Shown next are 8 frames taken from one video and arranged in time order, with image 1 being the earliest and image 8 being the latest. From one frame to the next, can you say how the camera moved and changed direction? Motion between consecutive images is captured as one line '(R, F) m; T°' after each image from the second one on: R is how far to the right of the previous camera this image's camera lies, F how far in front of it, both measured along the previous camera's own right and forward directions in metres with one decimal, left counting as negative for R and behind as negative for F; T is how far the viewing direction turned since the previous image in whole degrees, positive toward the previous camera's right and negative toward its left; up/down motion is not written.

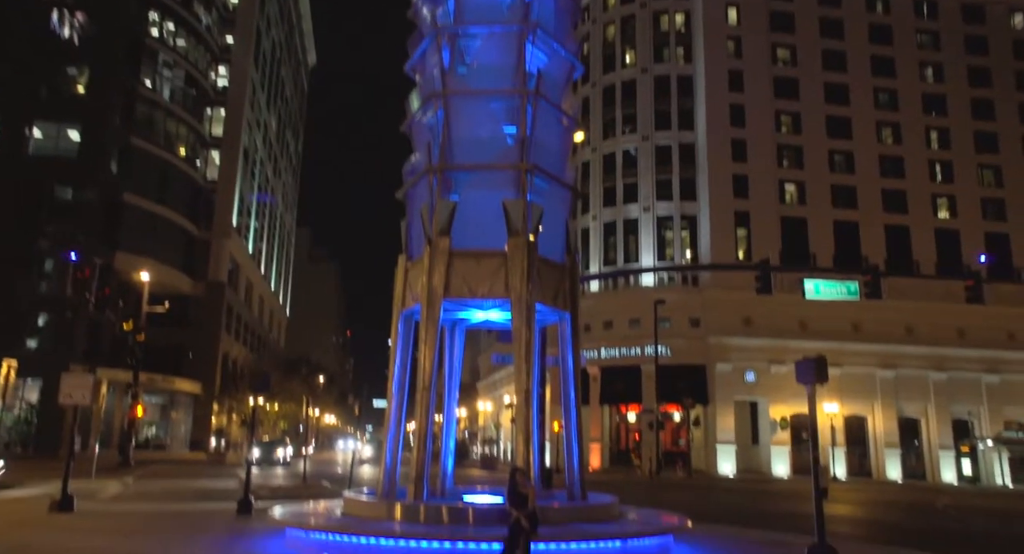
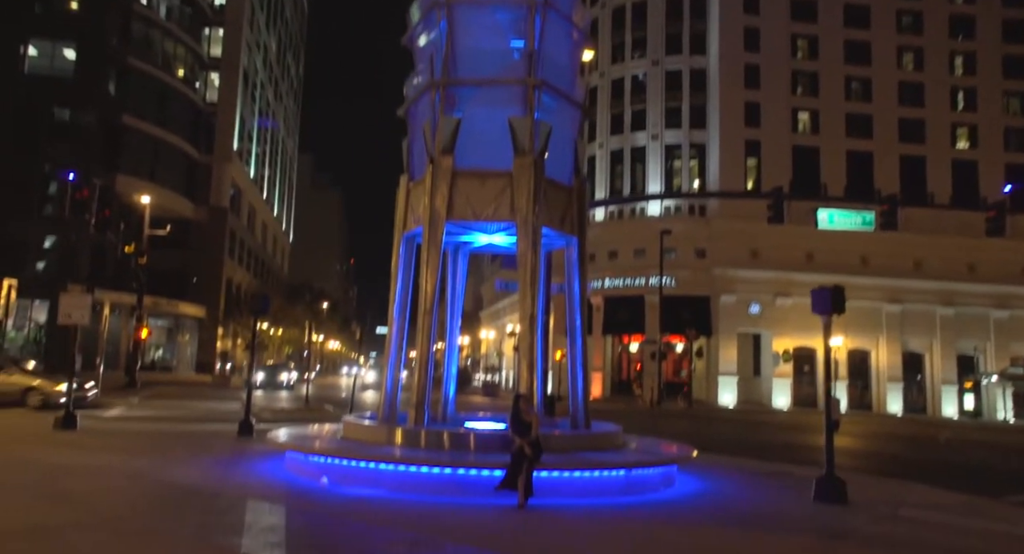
(0.0, +0.5) m; 0°
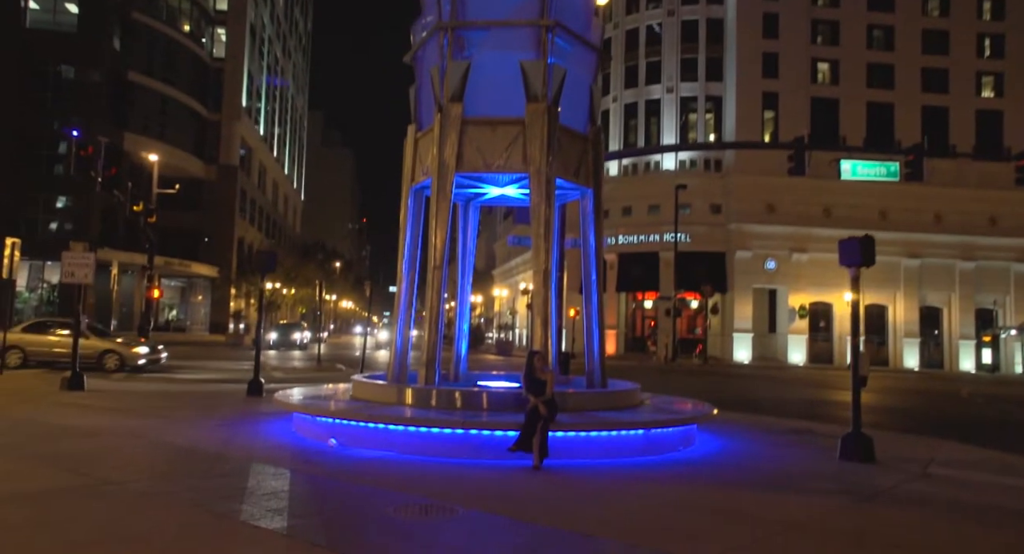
(0.0, +0.5) m; -1°
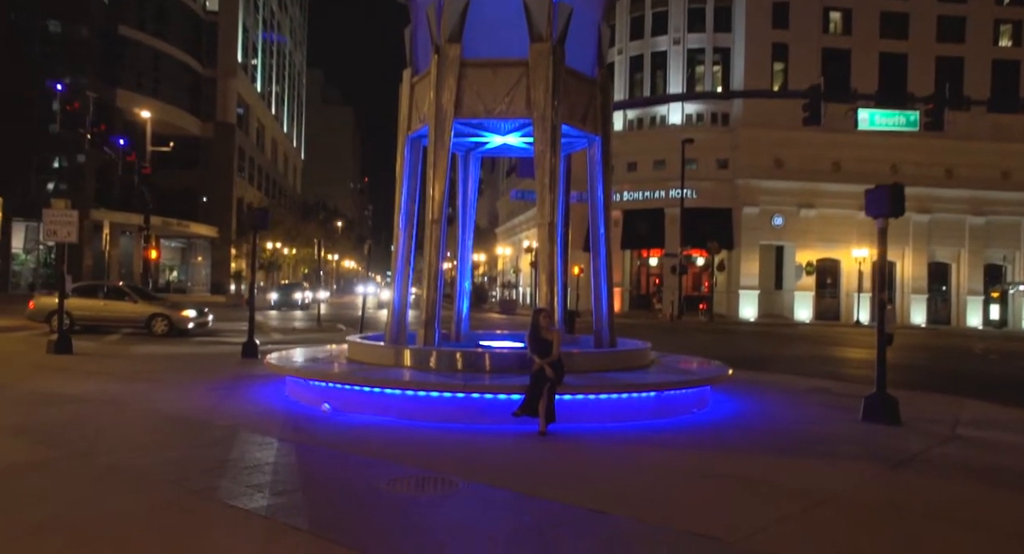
(0.0, +0.7) m; 0°
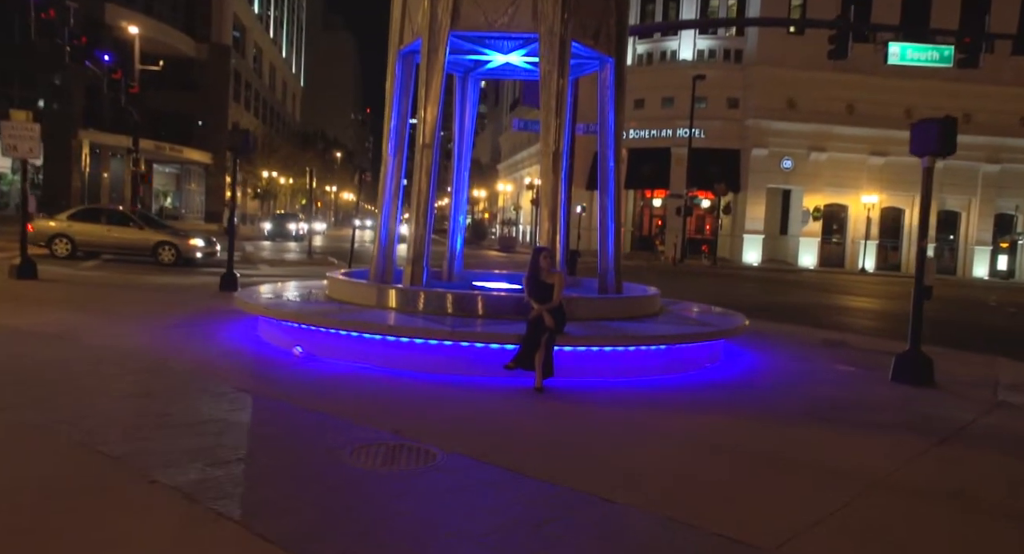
(0.0, +1.0) m; 0°
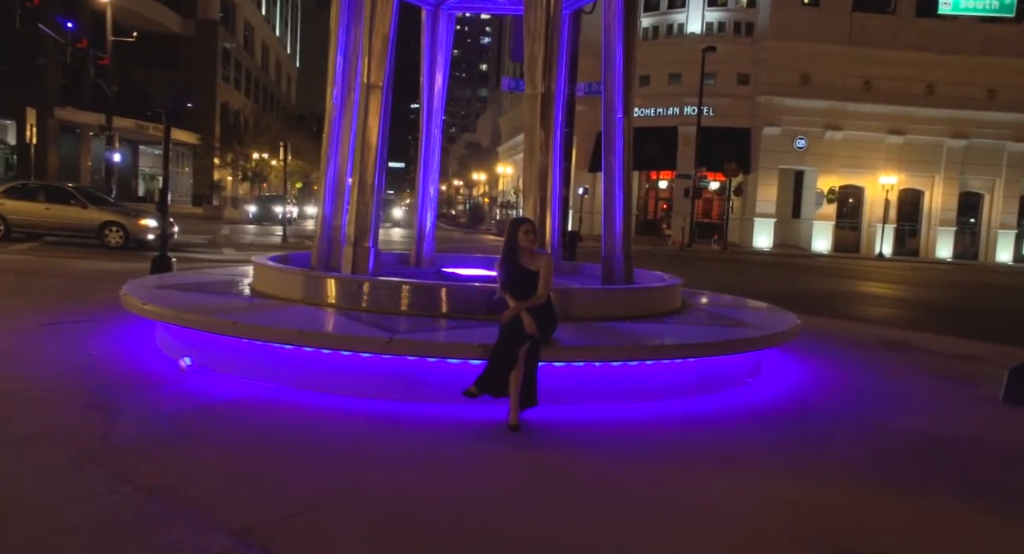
(+0.3, +2.3) m; 0°
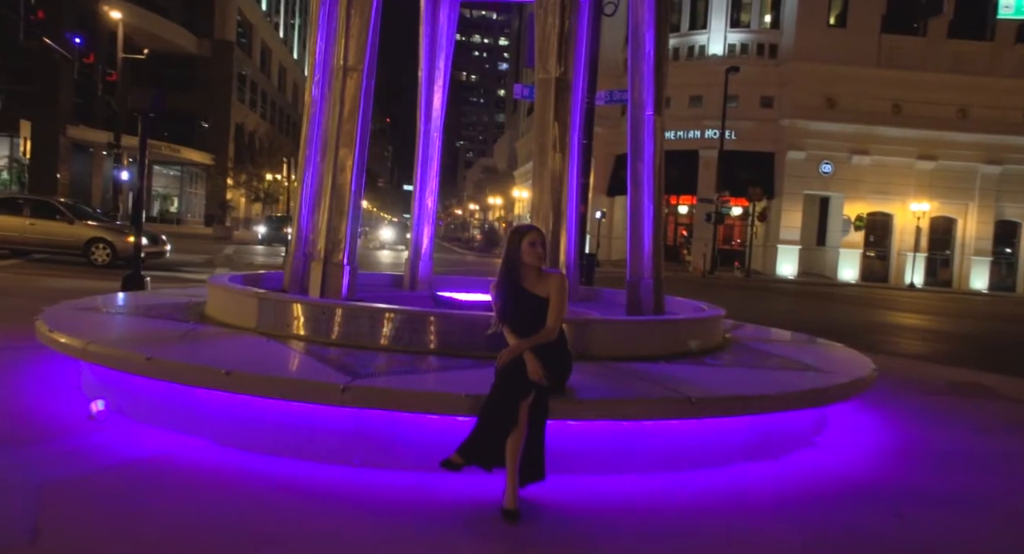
(+0.1, +1.3) m; -1°
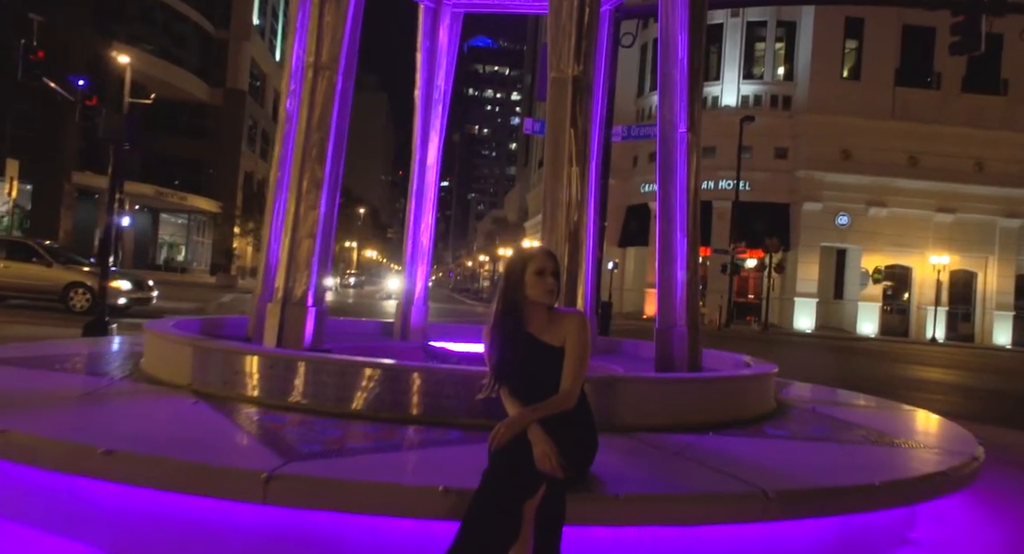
(0.0, +1.2) m; -1°
